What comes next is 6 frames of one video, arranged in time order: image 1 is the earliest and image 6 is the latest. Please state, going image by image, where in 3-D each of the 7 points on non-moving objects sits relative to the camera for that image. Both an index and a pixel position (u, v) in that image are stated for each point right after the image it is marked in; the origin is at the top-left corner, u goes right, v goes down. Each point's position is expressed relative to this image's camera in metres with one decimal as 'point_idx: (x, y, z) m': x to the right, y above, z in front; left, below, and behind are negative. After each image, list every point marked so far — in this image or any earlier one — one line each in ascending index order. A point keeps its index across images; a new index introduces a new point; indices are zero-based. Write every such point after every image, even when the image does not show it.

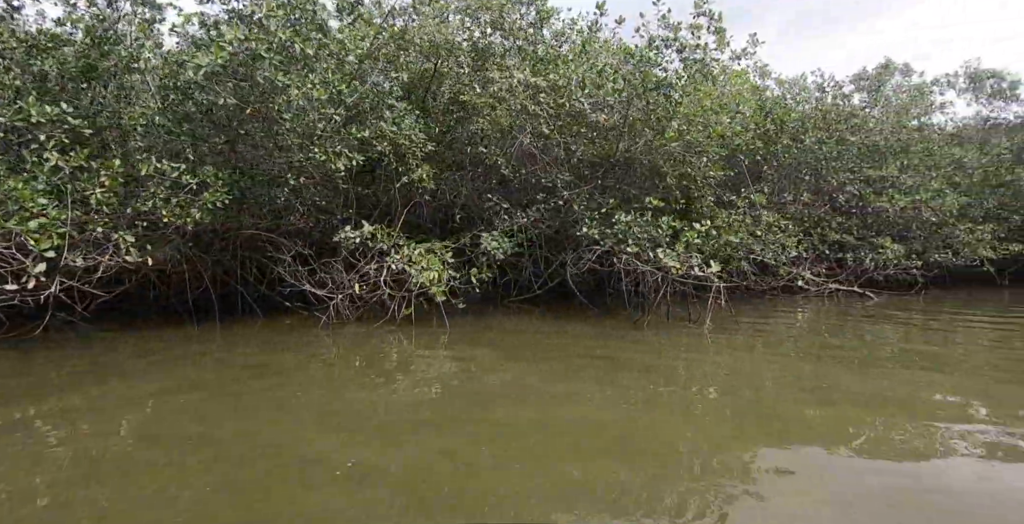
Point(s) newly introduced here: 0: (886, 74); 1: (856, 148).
0: (+9.3, +4.7, +15.2) m
1: (+6.6, +2.2, +11.7) m
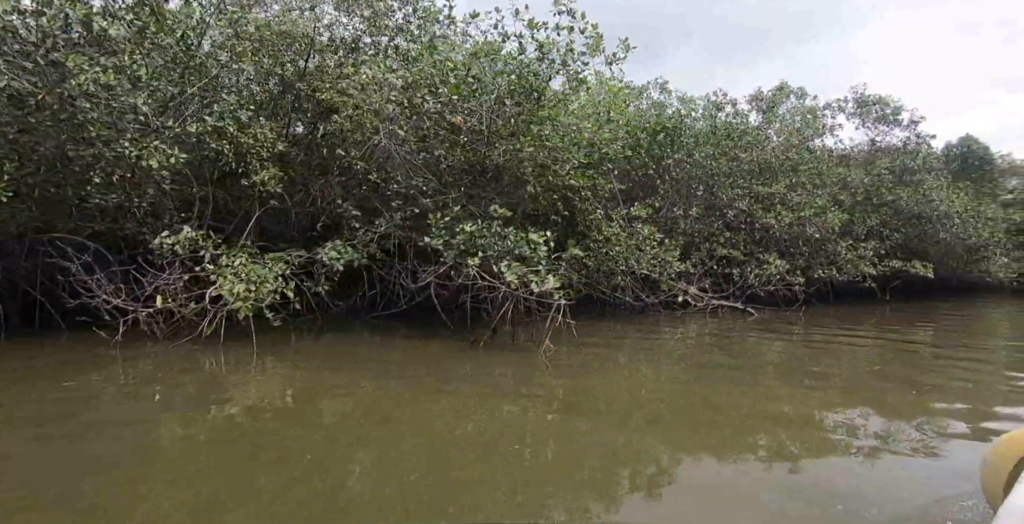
0: (+6.8, +4.2, +15.5) m
1: (+4.5, +1.9, +11.7) m
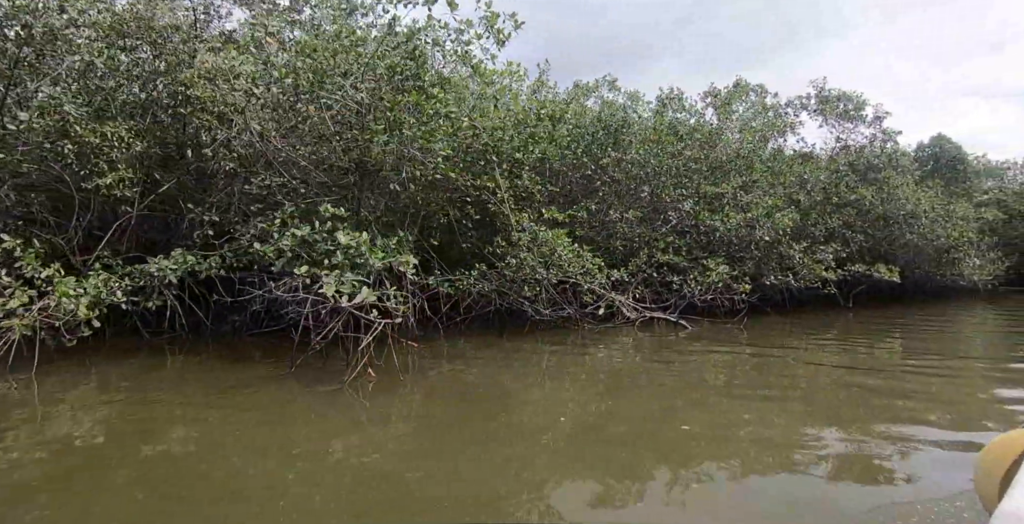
0: (+5.4, +4.1, +14.6) m
1: (+3.1, +1.8, +10.8) m
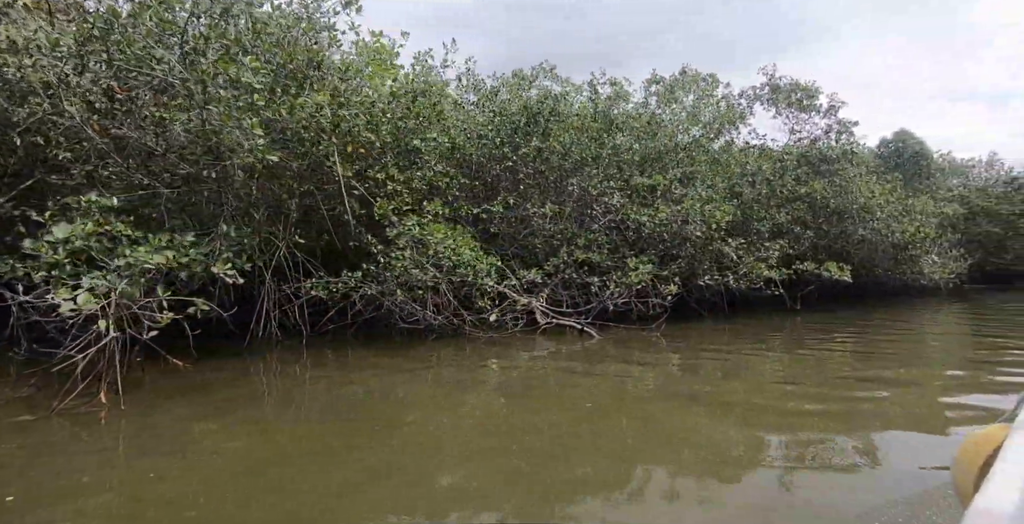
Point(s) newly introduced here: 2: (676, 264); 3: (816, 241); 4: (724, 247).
0: (+3.9, +4.1, +13.8) m
1: (+1.7, +1.8, +9.9) m
2: (+2.5, 0.0, +9.6) m
3: (+6.0, +0.4, +12.1) m
4: (+3.3, +0.2, +9.5) m
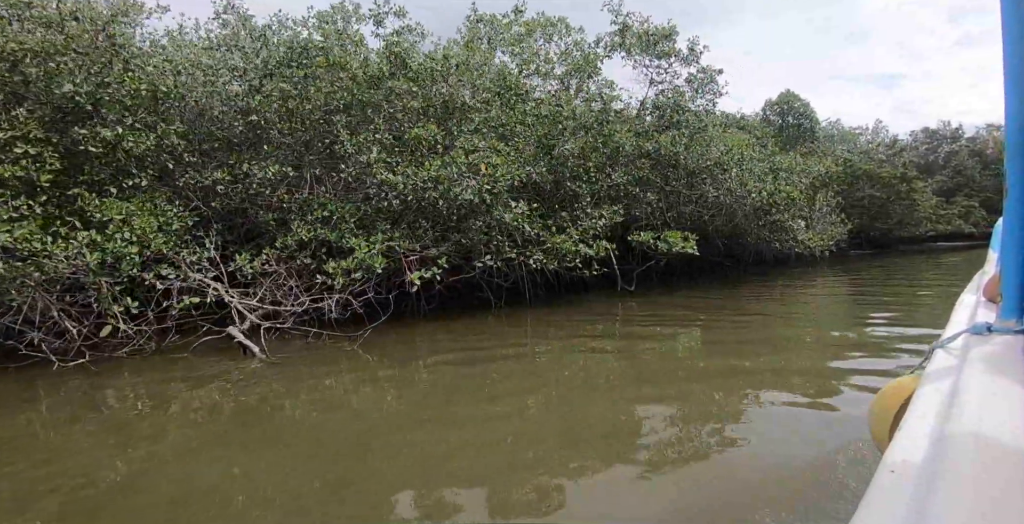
0: (+0.1, +4.5, +11.5) m
1: (-1.4, +2.1, +7.4) m
2: (-0.5, +0.3, +7.2) m
3: (+2.6, +0.9, +10.1) m
4: (+0.2, +0.5, +7.2) m
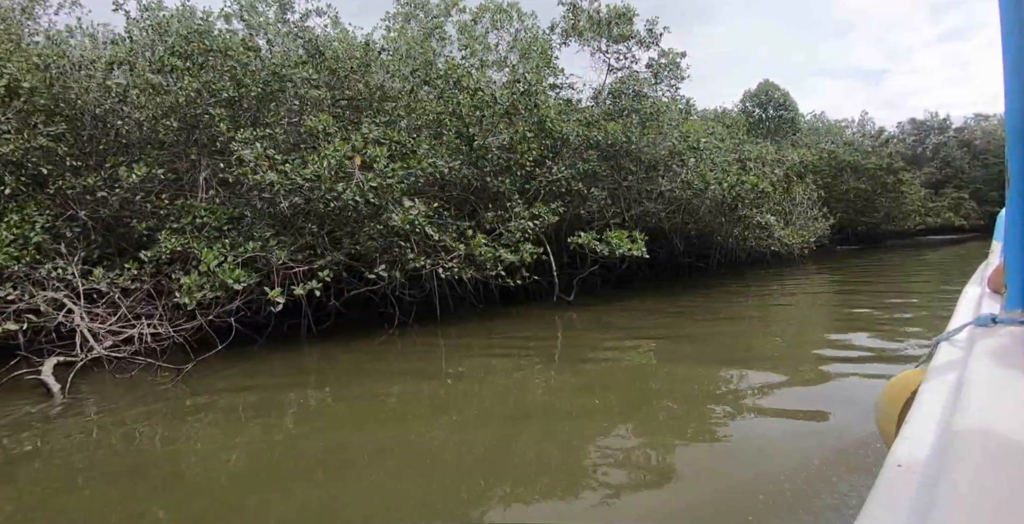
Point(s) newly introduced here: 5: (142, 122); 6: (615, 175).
0: (-0.9, +4.4, +10.4) m
1: (-2.3, +1.9, +6.3) m
2: (-1.4, +0.1, +6.1) m
3: (+1.7, +0.9, +9.1) m
4: (-0.6, +0.4, +6.1) m
5: (-4.1, +1.5, +6.0) m
6: (+1.6, +1.3, +8.9) m
